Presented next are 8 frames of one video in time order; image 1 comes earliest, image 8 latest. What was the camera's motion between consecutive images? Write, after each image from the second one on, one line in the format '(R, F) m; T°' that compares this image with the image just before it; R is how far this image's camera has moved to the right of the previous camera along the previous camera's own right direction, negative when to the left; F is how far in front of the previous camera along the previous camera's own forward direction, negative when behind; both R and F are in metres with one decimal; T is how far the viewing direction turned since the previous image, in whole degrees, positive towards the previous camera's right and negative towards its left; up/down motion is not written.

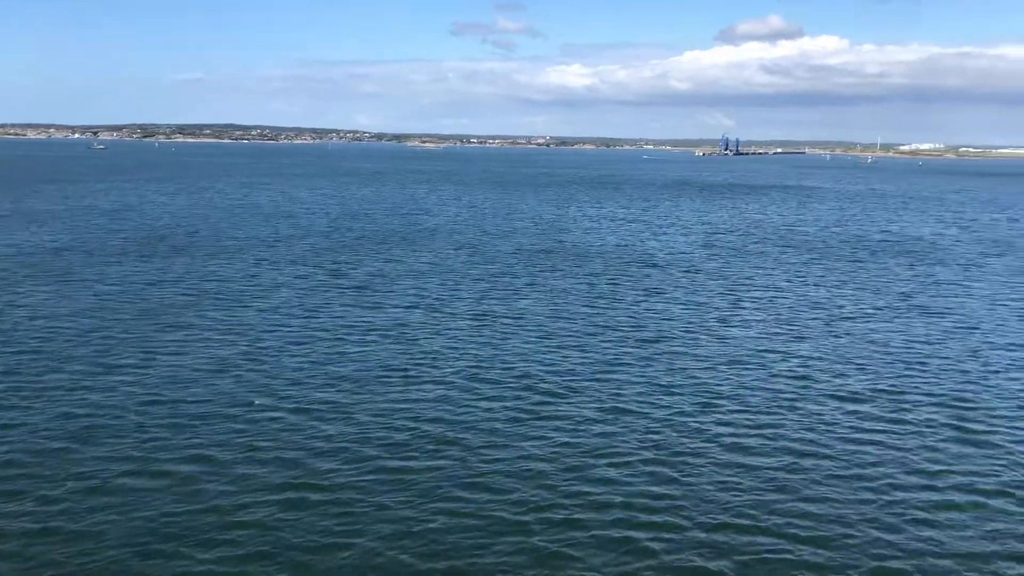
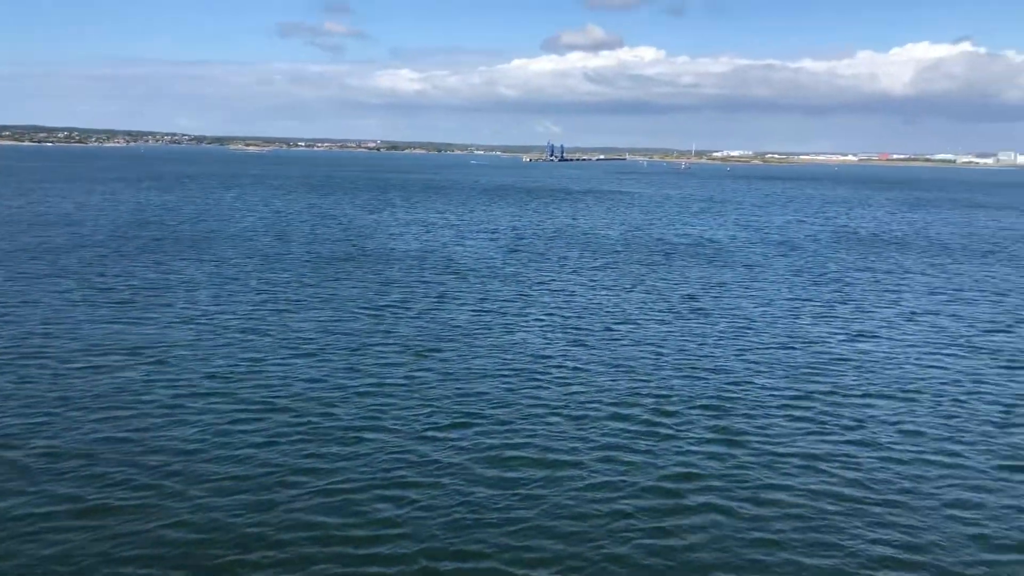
(+0.1, 0.0) m; +10°
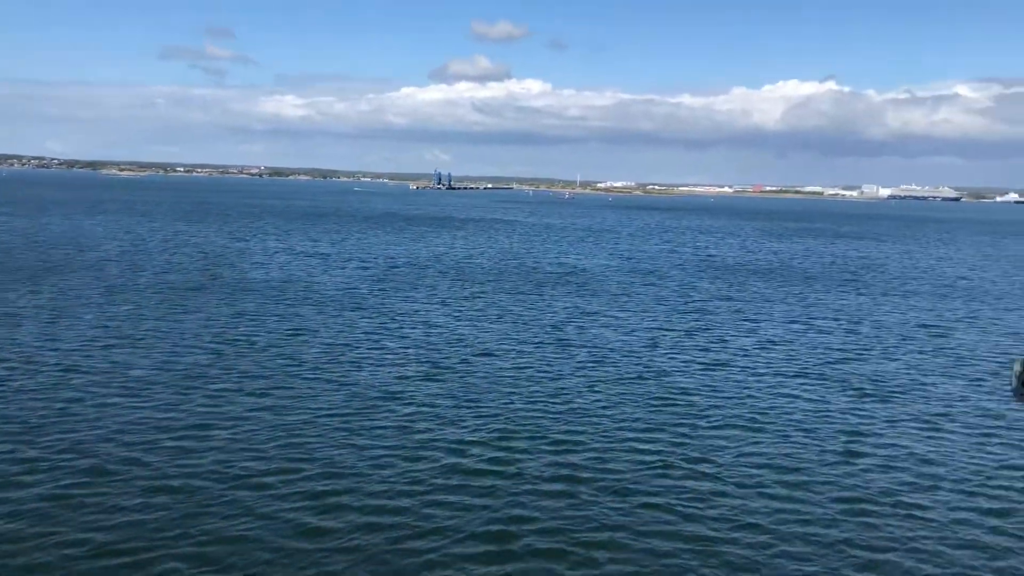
(+1.5, +1.2) m; +7°
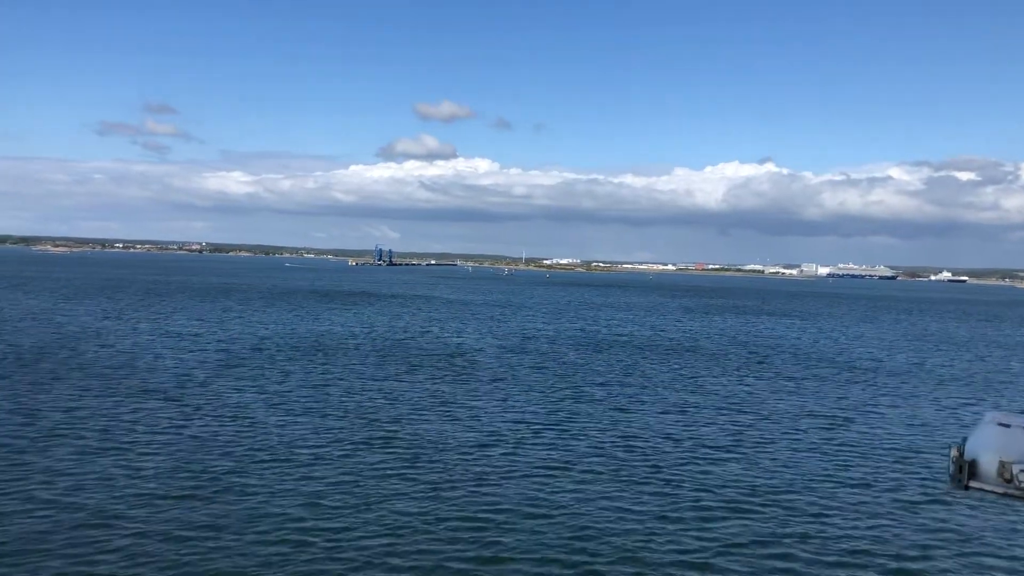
(+5.2, +5.5) m; +3°
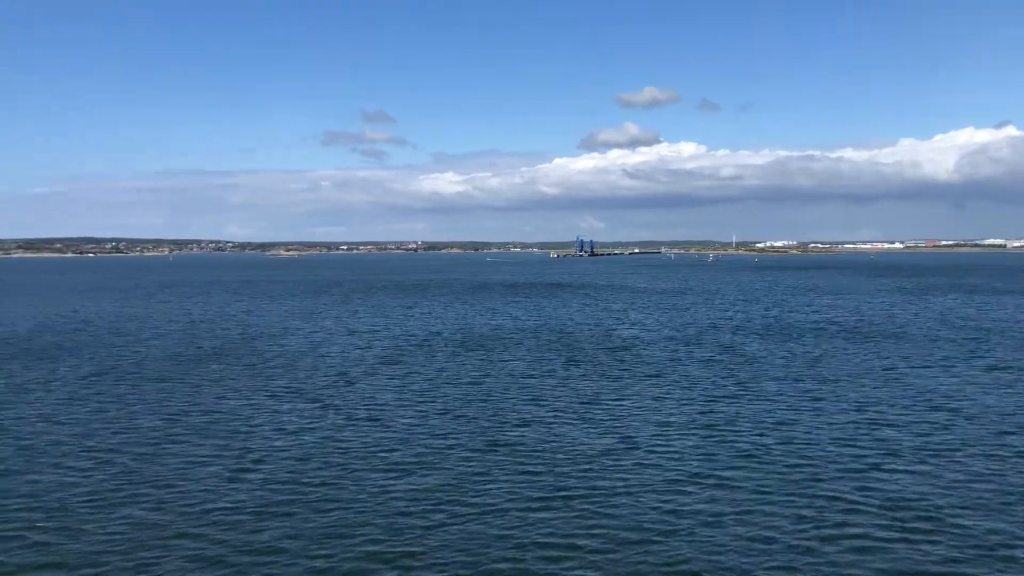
(+2.9, +3.4) m; -13°
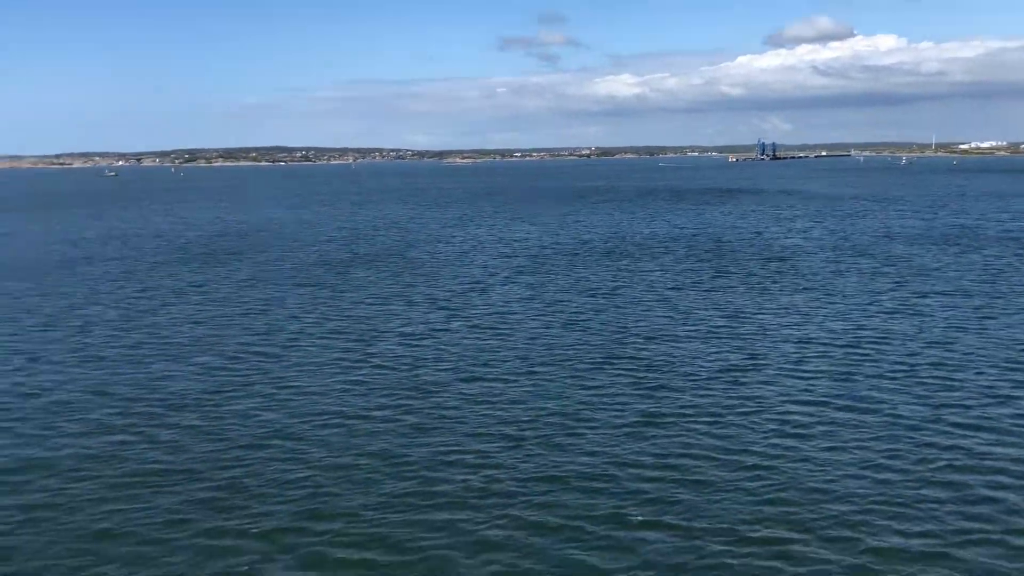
(+1.9, +1.2) m; -11°
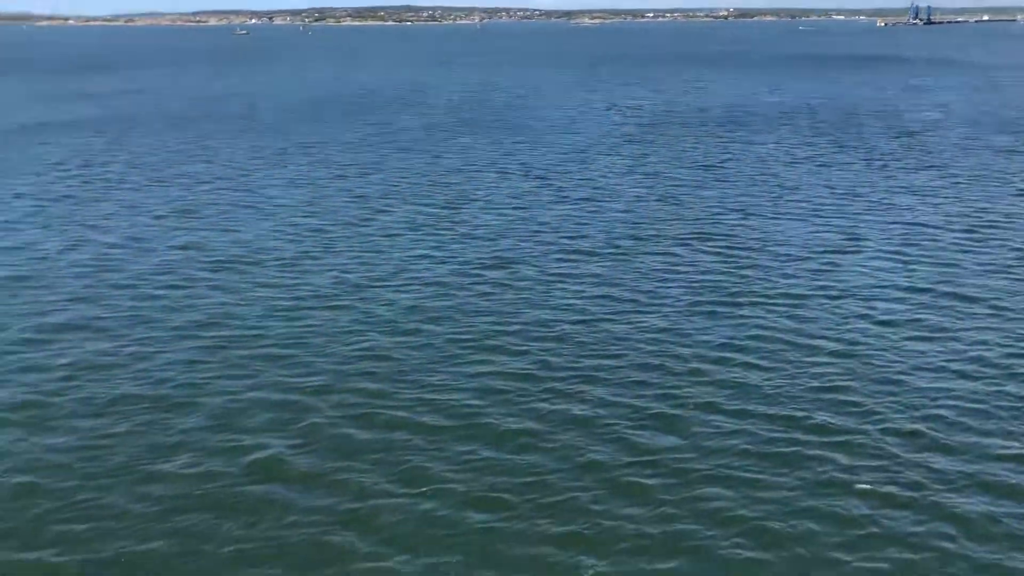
(+1.2, +0.5) m; -7°
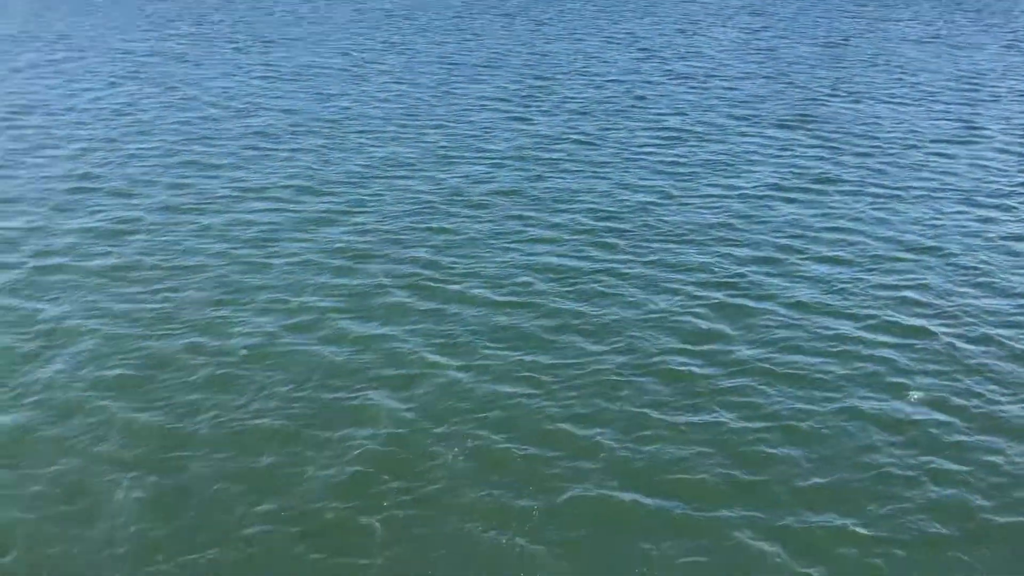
(+1.0, +0.2) m; -7°
